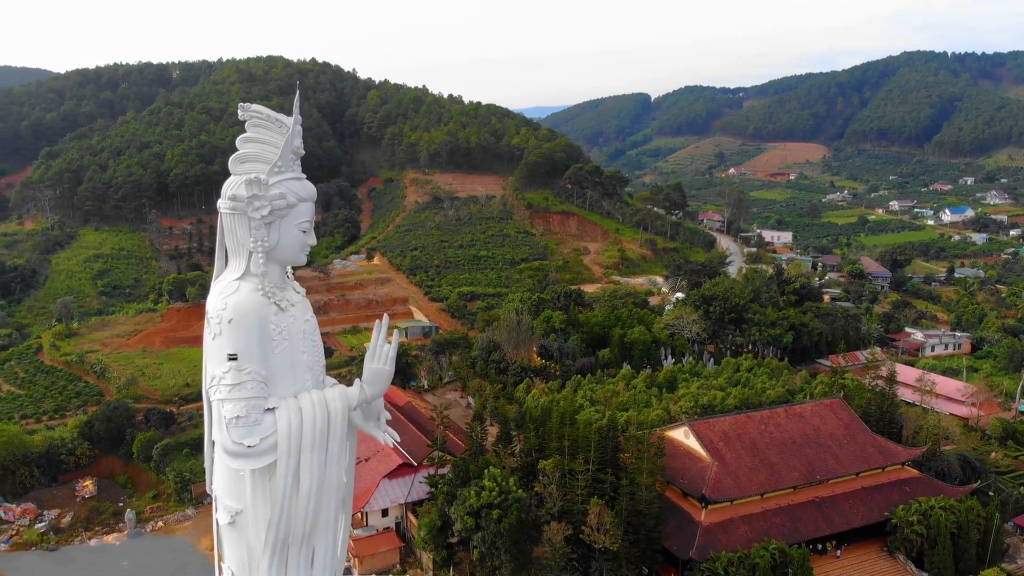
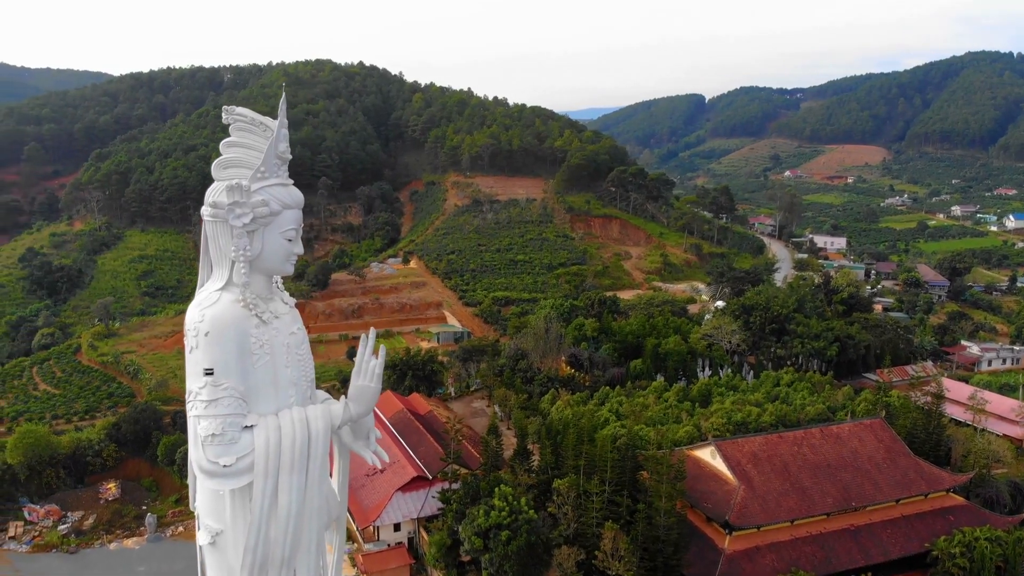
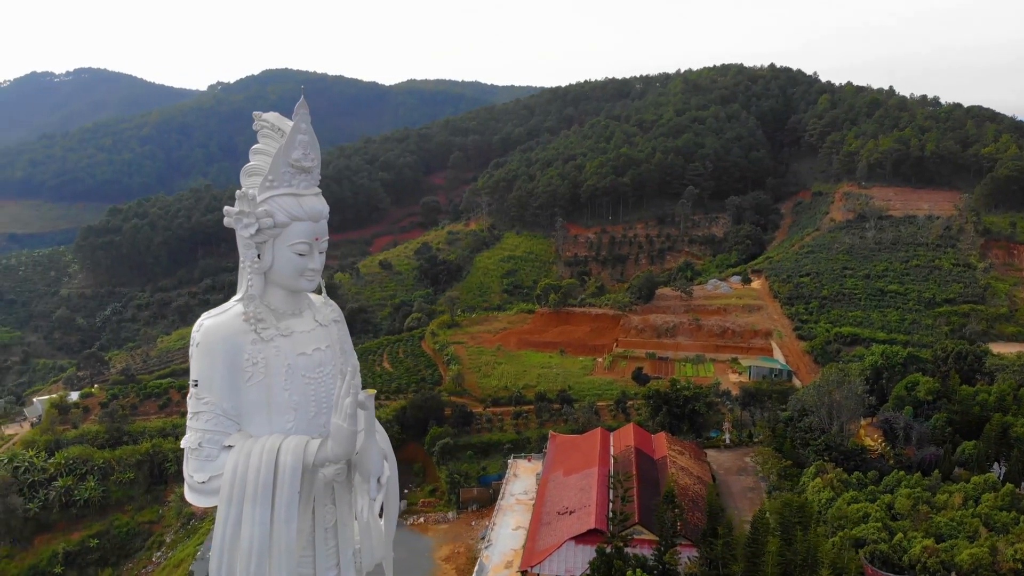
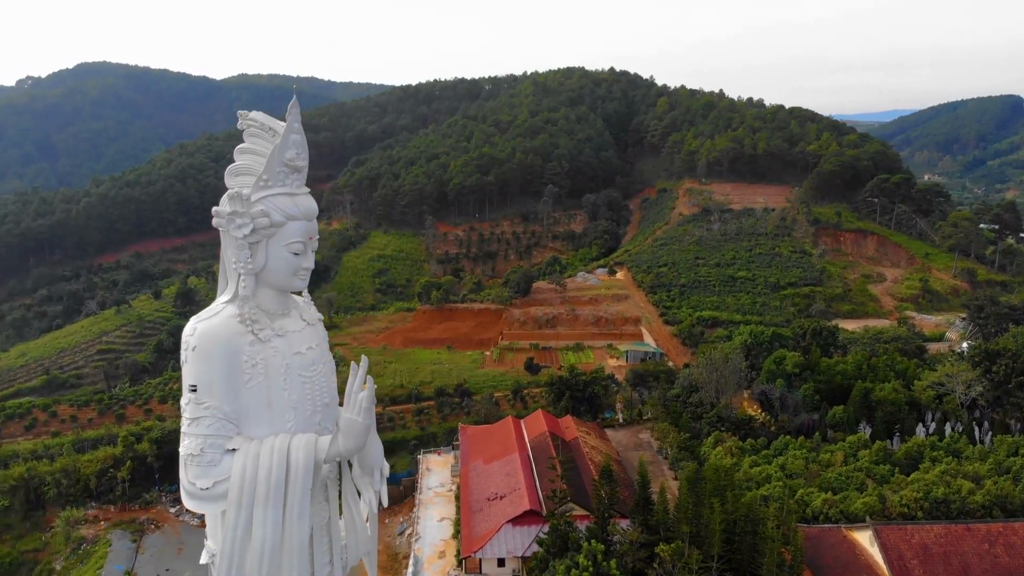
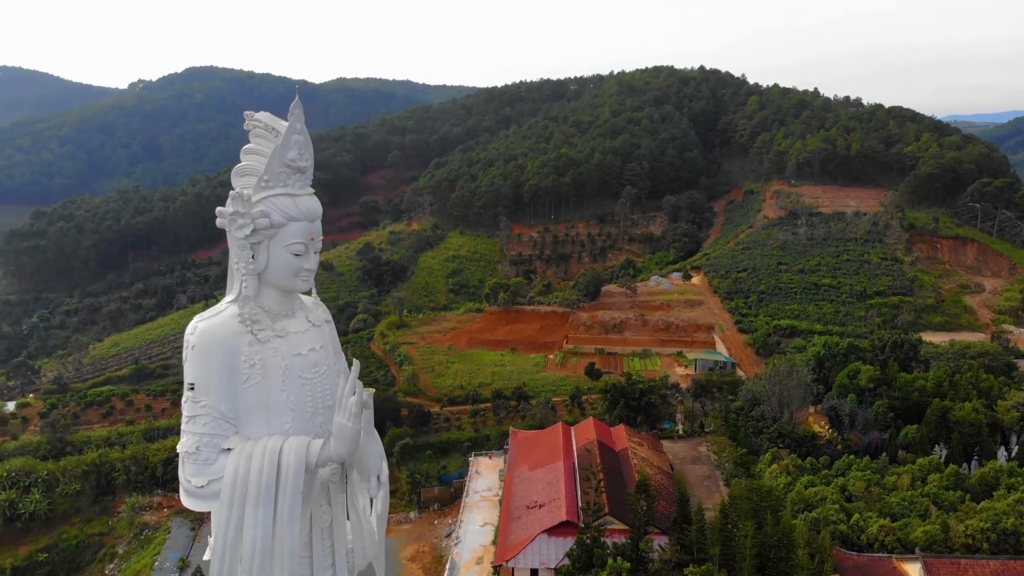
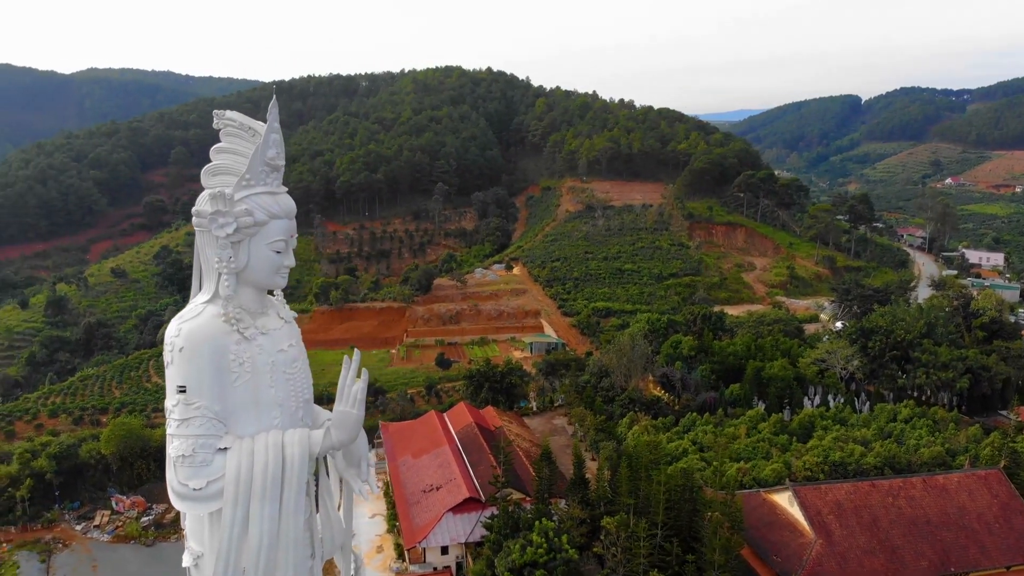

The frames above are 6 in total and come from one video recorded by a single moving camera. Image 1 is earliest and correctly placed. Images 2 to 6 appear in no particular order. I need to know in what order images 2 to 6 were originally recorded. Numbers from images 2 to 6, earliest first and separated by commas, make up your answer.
2, 6, 4, 5, 3
